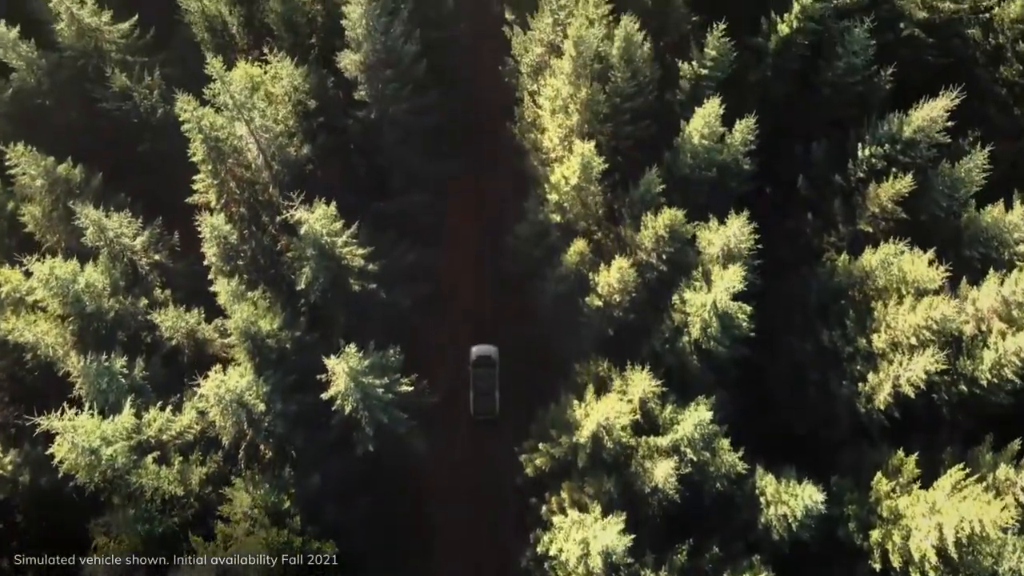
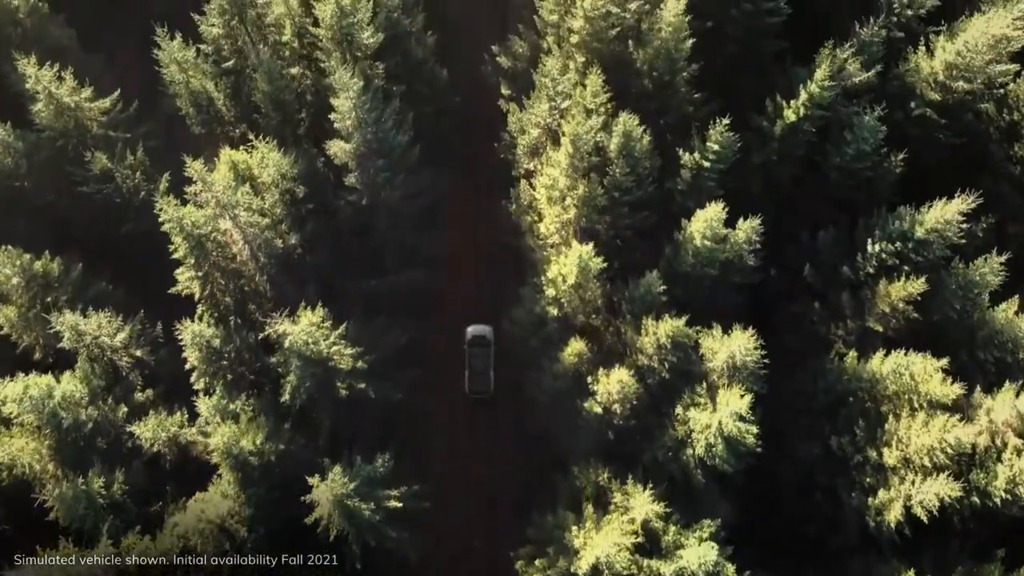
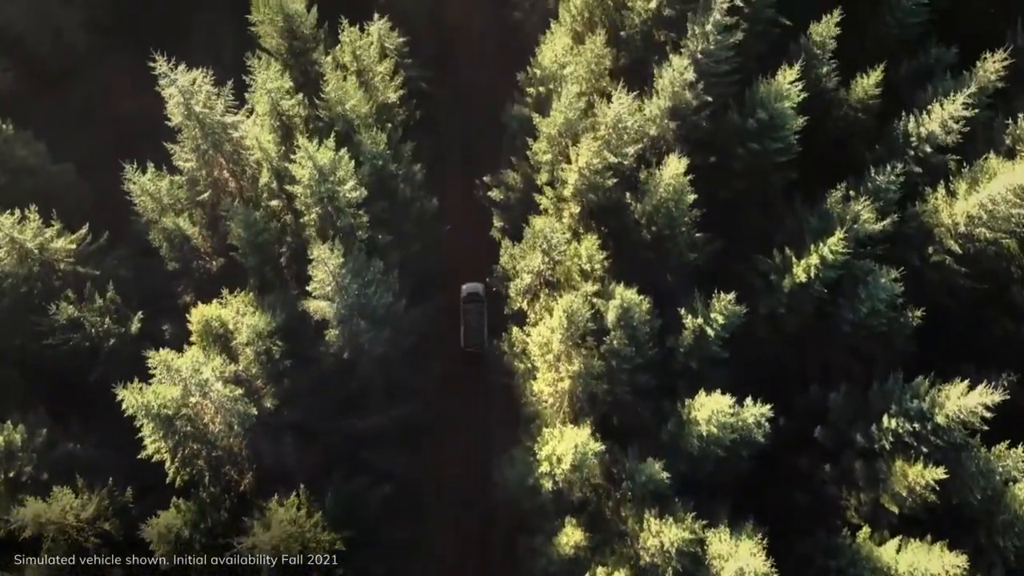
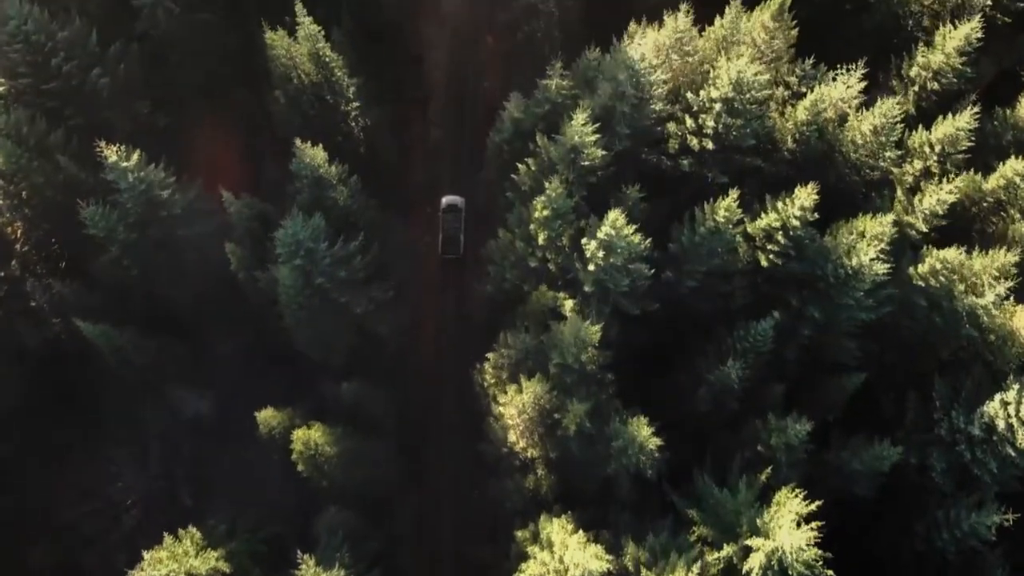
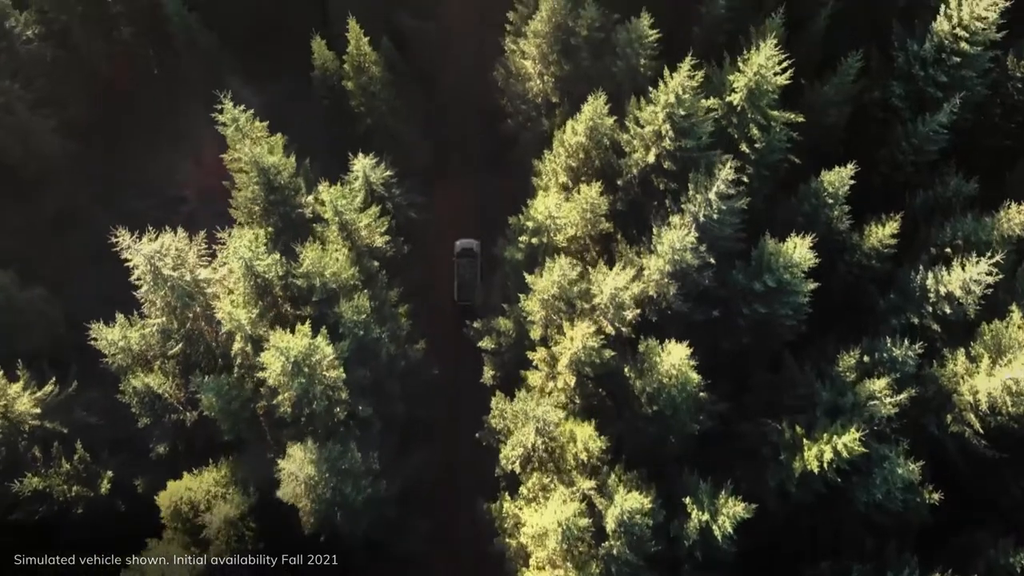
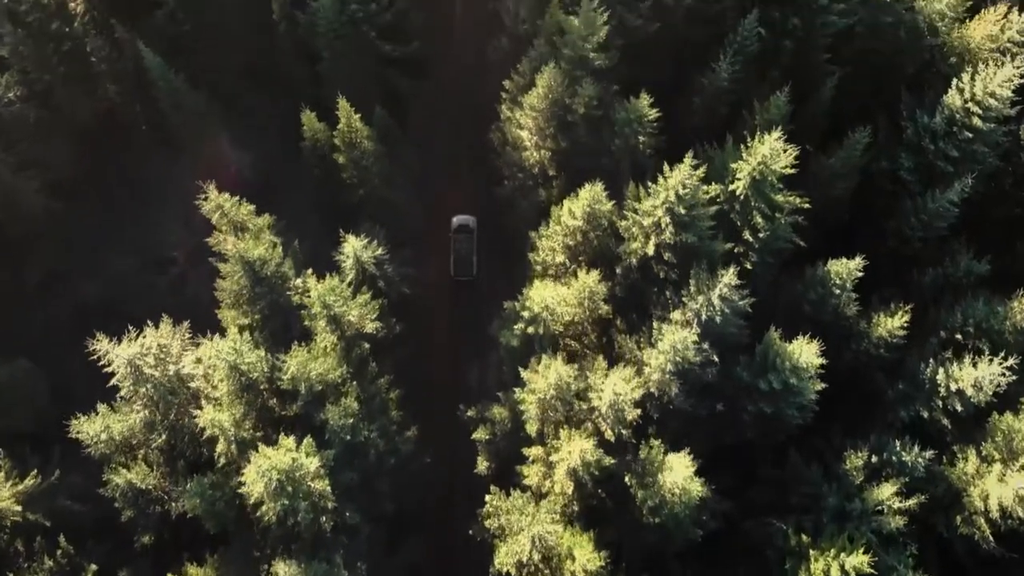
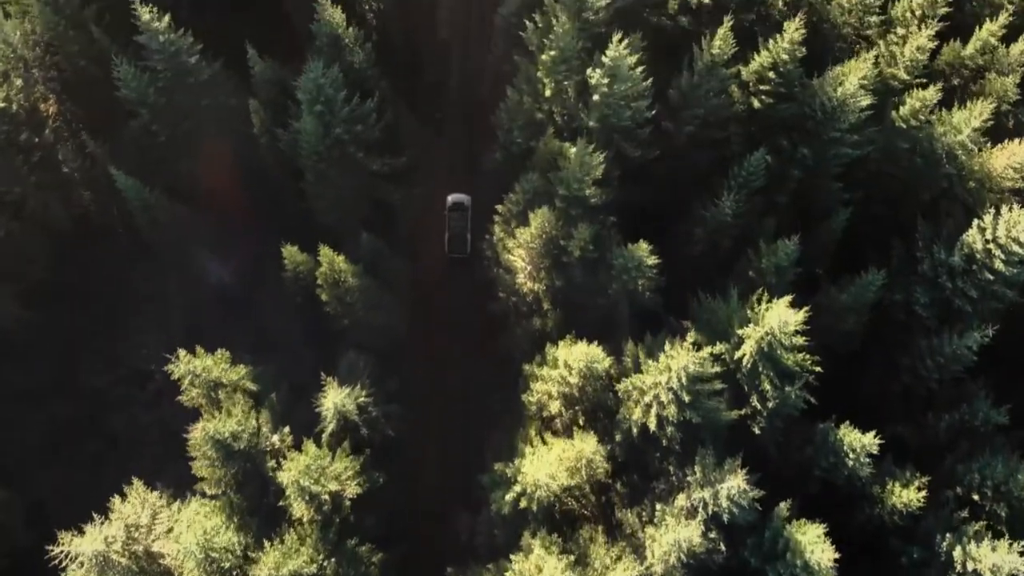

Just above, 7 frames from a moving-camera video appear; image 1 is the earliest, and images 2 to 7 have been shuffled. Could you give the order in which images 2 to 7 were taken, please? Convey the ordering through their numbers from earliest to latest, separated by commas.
2, 3, 5, 6, 7, 4
